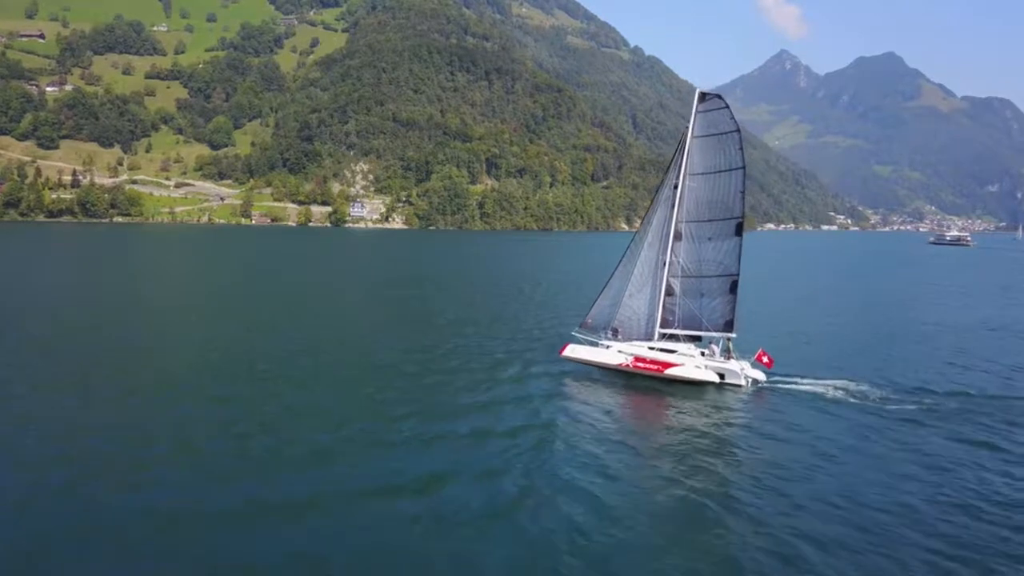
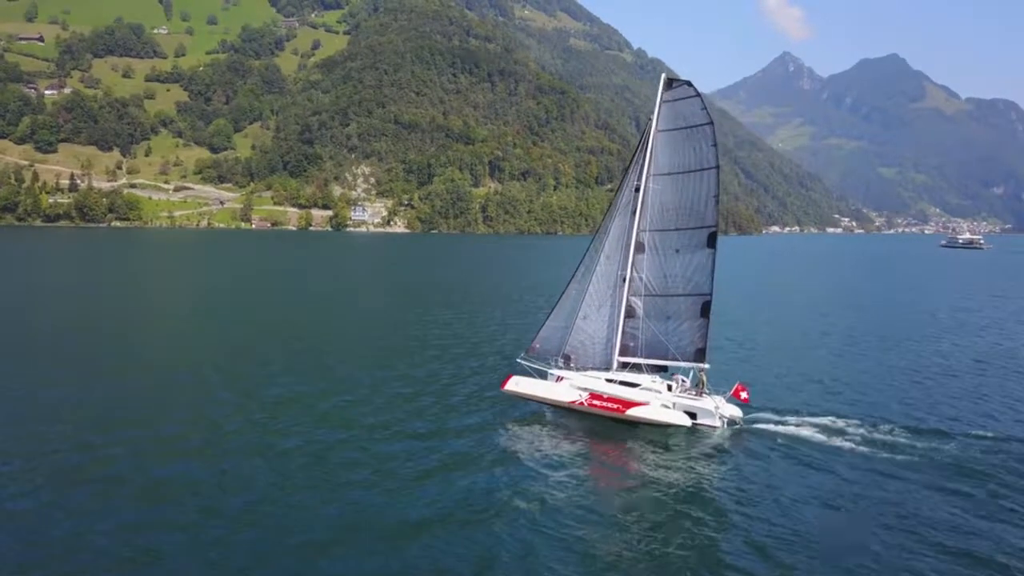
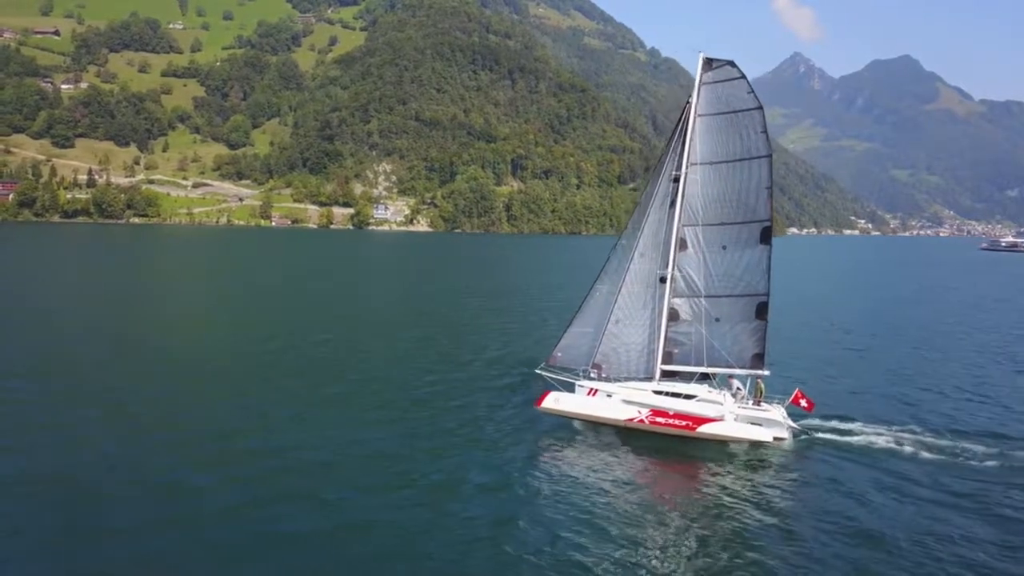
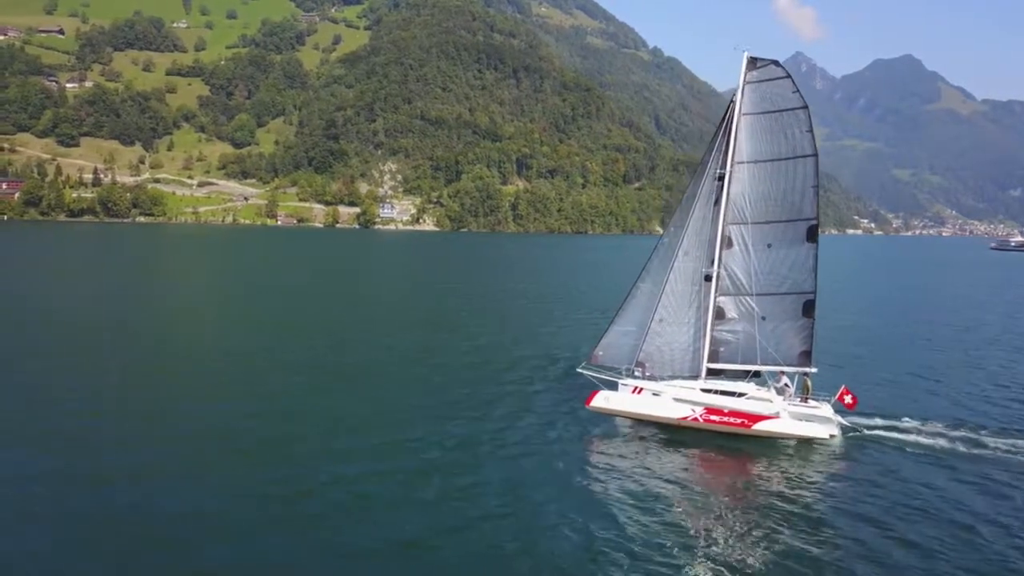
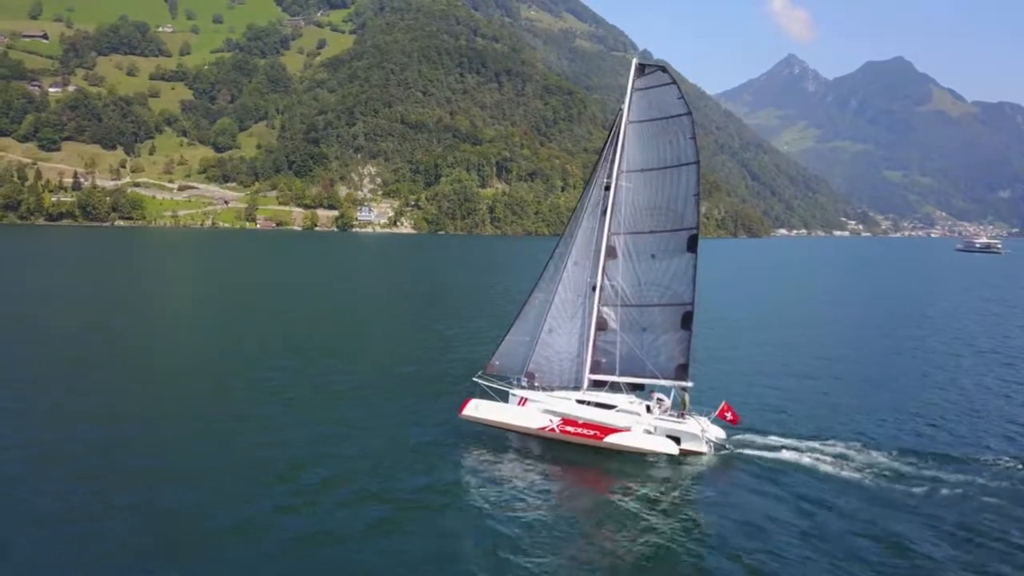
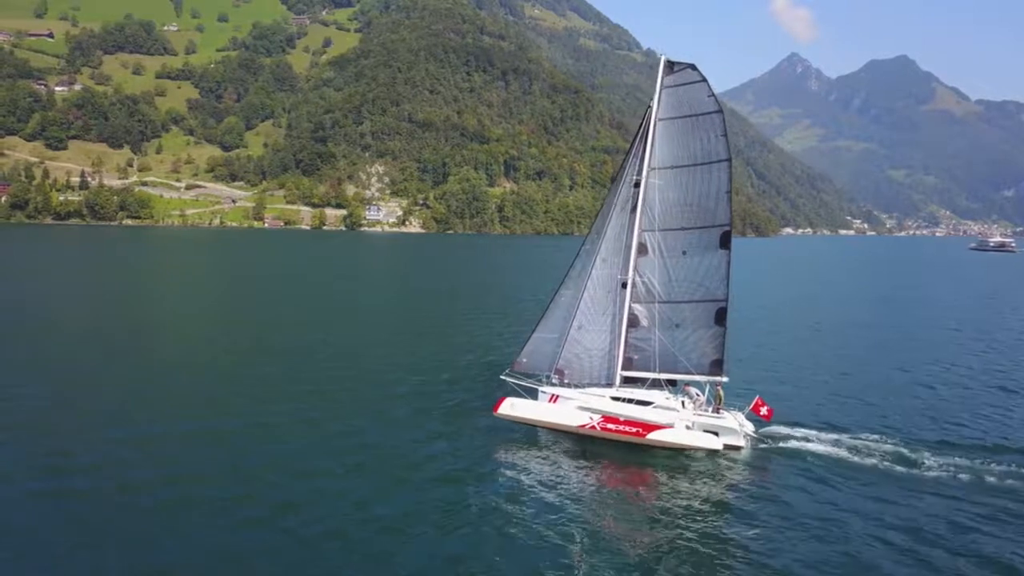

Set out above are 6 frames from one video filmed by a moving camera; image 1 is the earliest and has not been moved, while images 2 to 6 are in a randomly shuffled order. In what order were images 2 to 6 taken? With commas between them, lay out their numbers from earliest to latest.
2, 5, 6, 3, 4
